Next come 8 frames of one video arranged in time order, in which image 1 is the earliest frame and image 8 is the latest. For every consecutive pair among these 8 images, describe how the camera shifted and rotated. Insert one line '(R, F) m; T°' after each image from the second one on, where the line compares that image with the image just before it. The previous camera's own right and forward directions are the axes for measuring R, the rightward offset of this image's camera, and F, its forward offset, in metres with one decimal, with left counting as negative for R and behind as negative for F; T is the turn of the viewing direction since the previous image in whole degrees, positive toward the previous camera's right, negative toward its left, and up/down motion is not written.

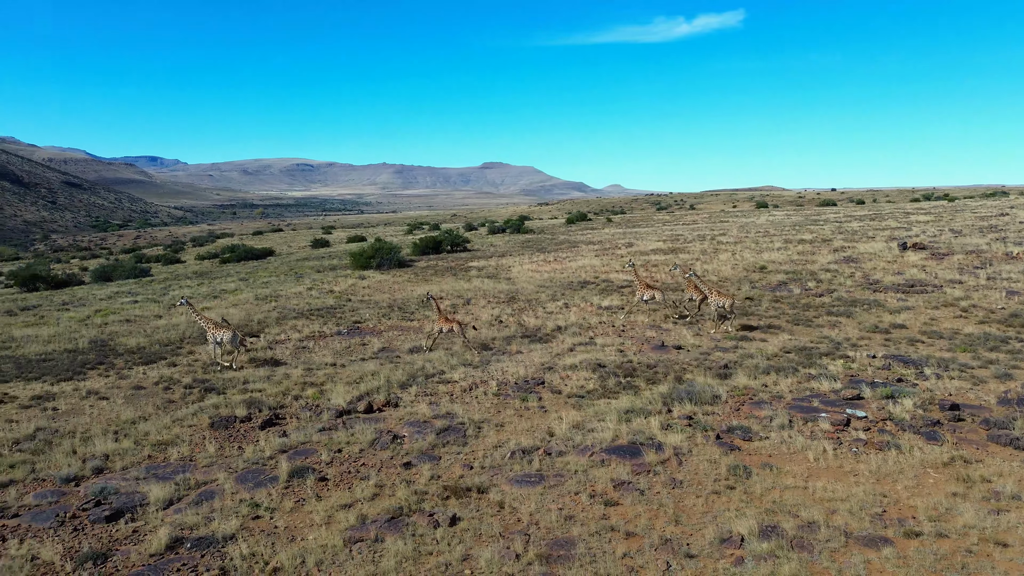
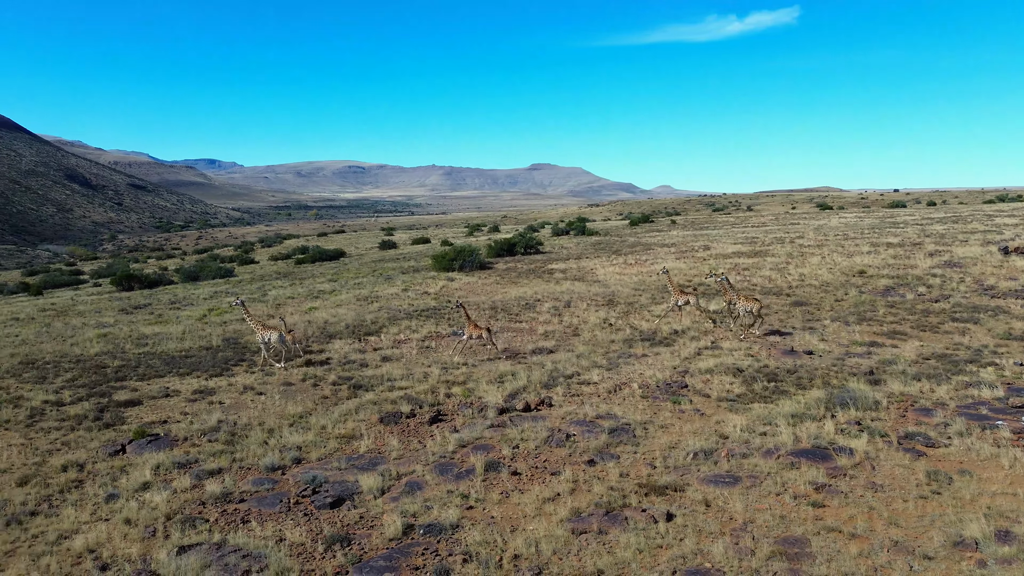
(-1.2, -0.3) m; -4°
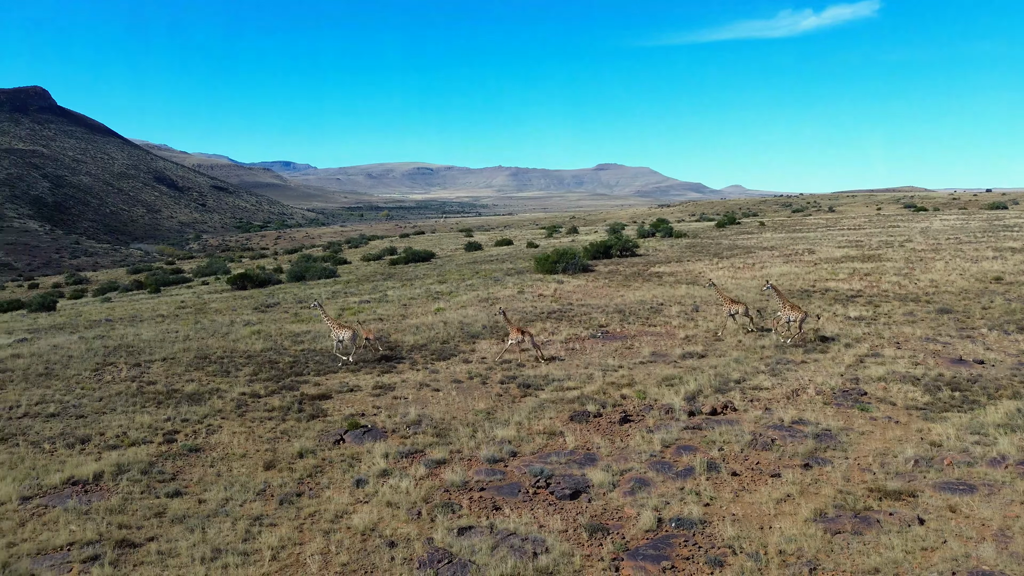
(-1.4, -0.4) m; -5°
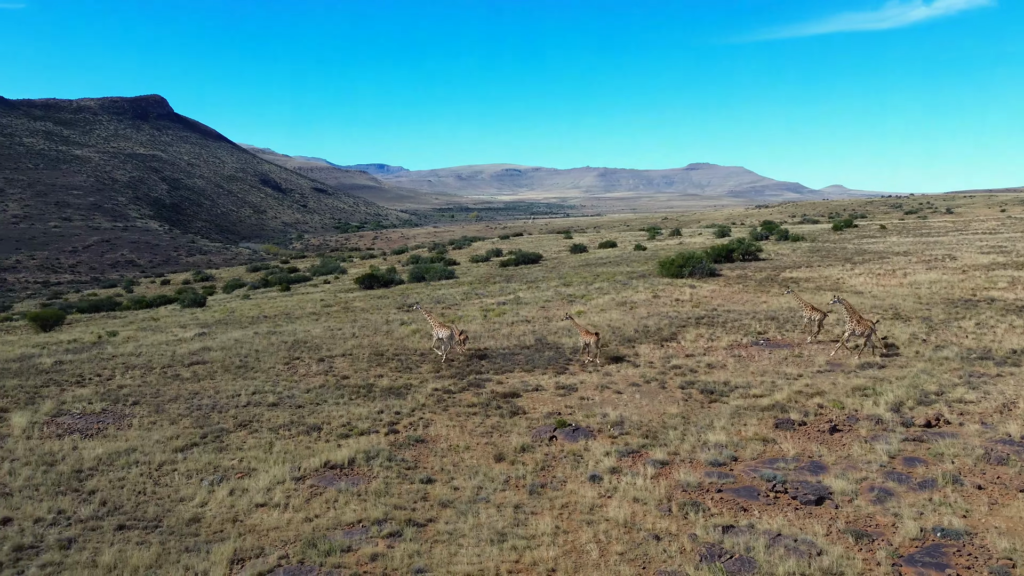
(-1.4, -0.5) m; -7°
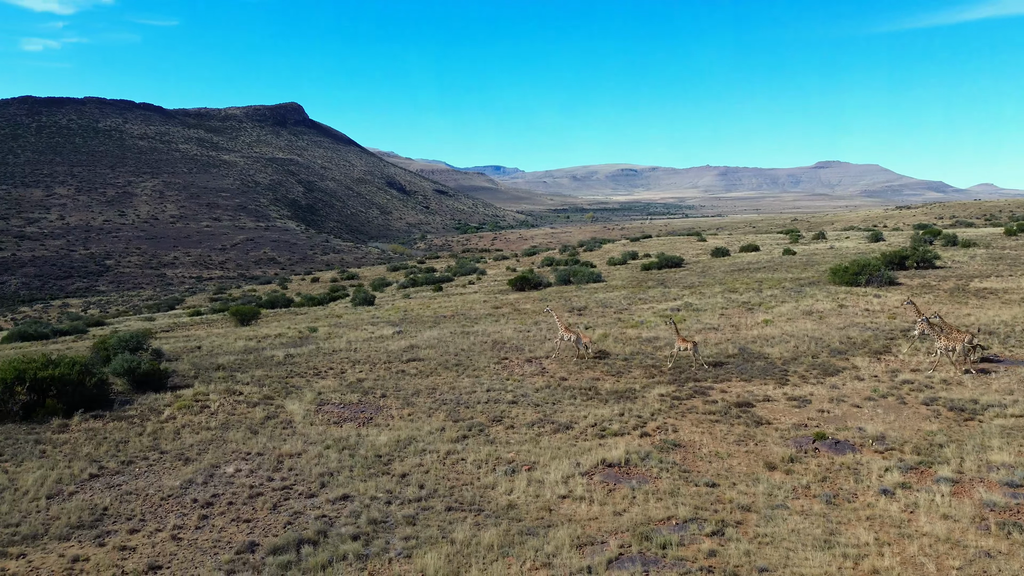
(-1.8, -0.6) m; -9°
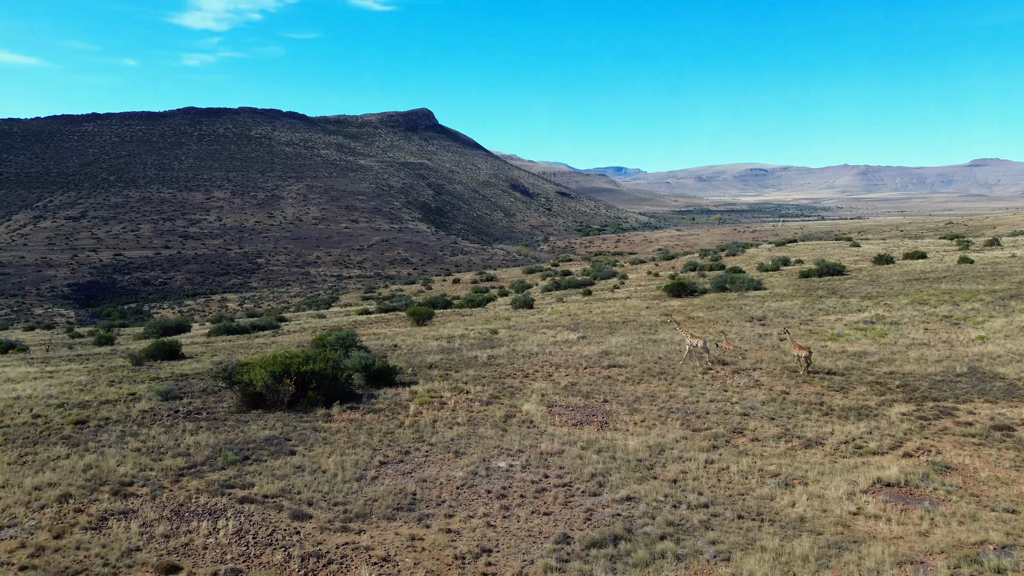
(-1.8, -0.6) m; -10°
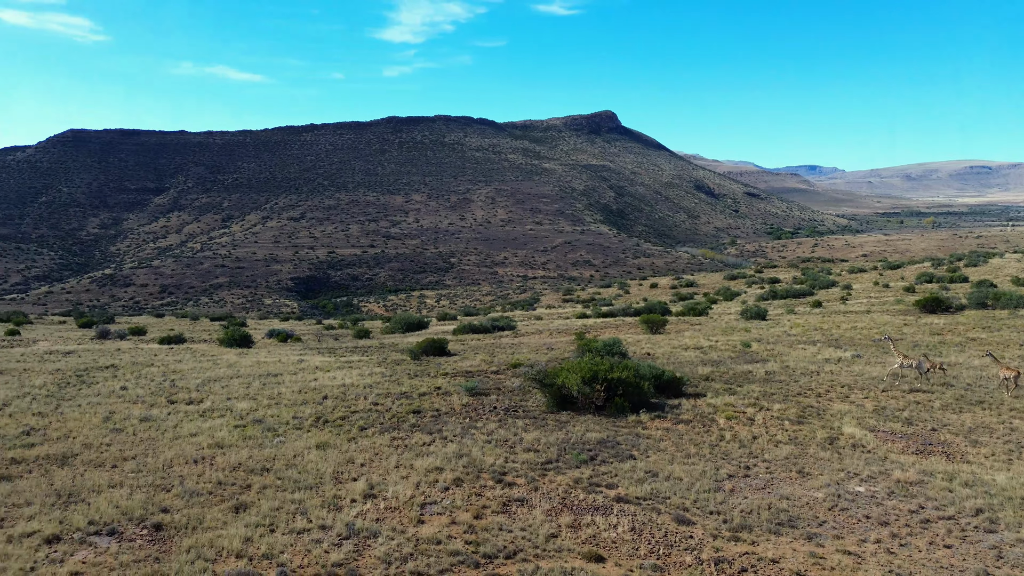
(-2.3, -0.8) m; -14°
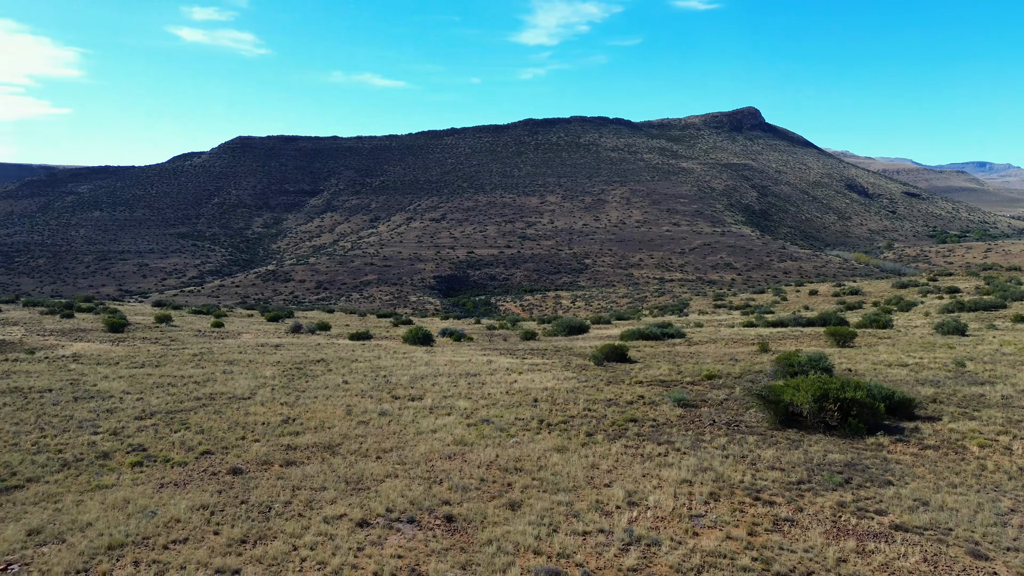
(-1.8, -0.6) m; -11°
